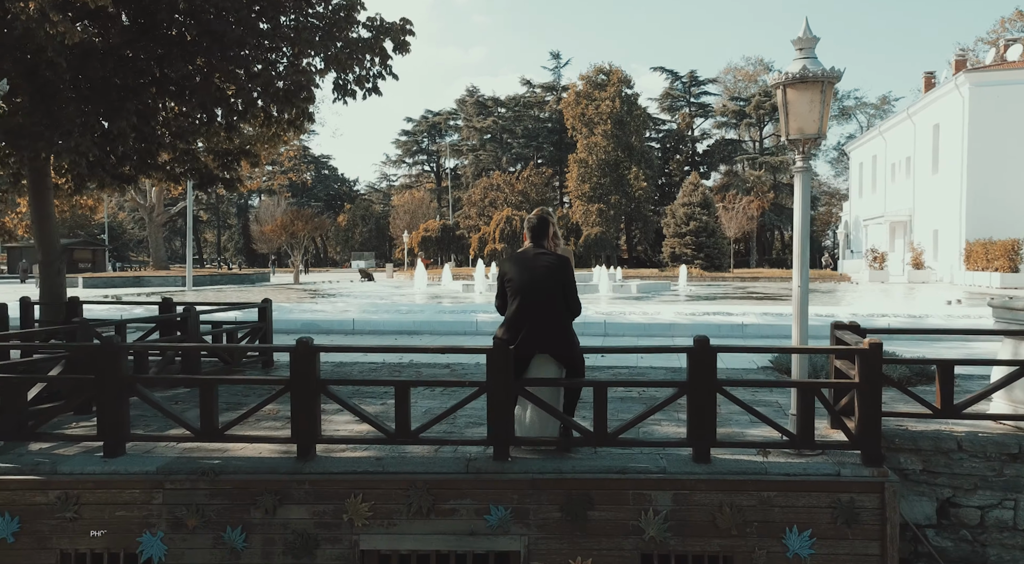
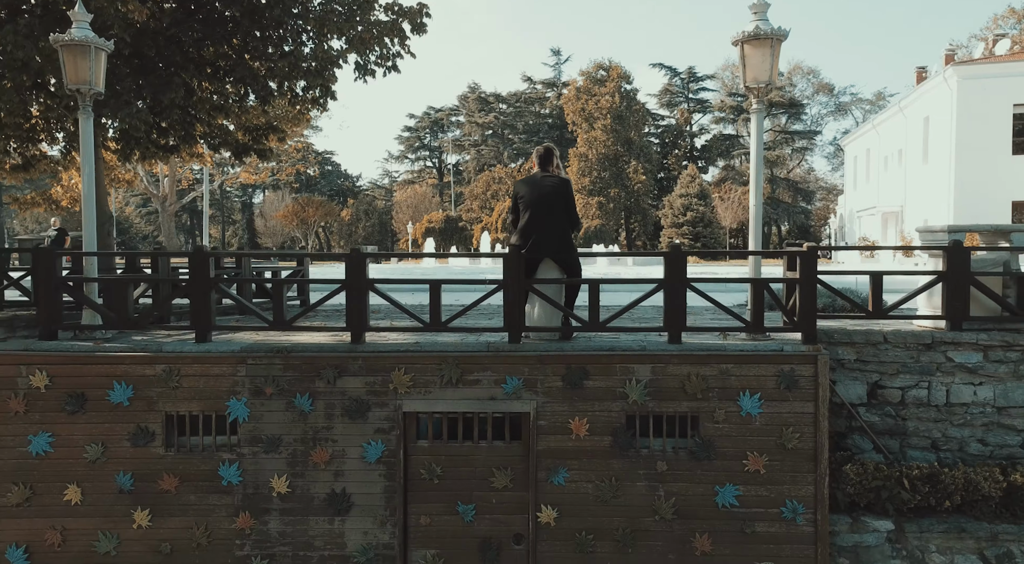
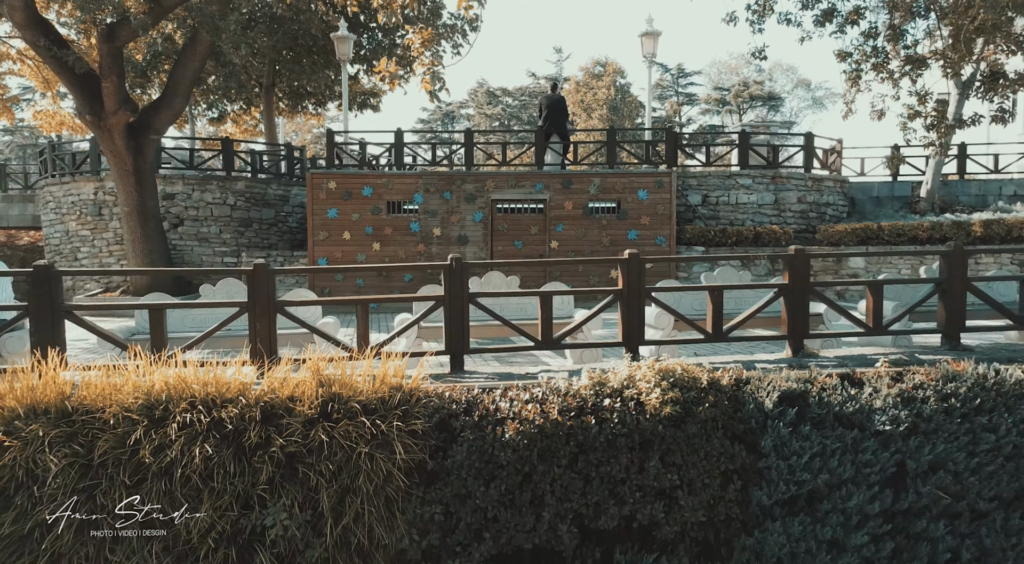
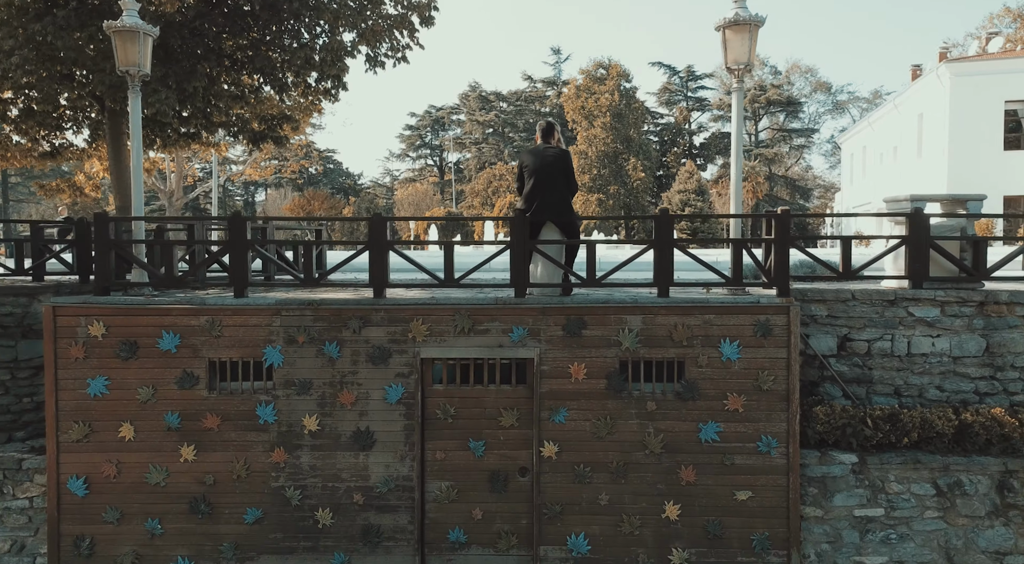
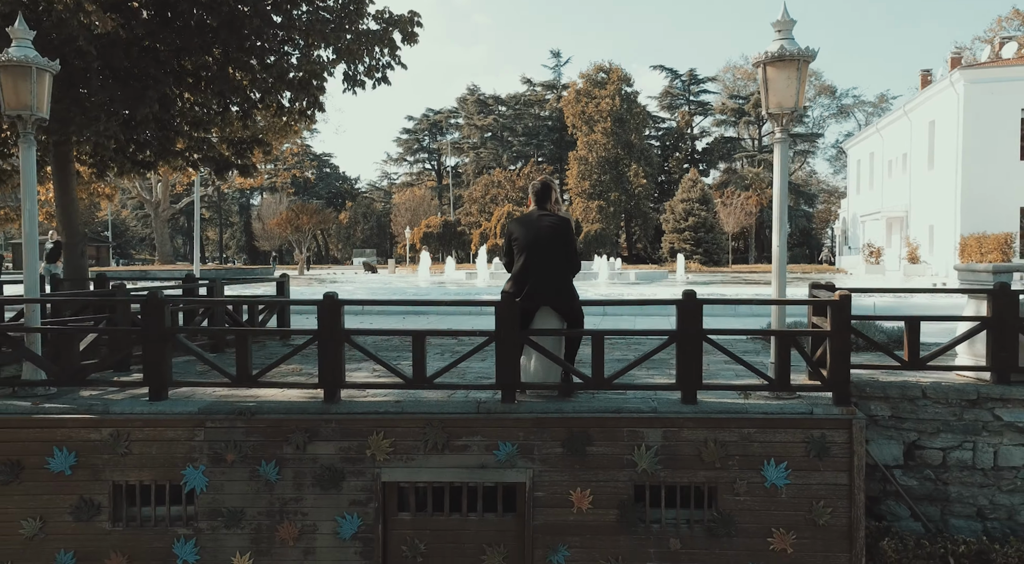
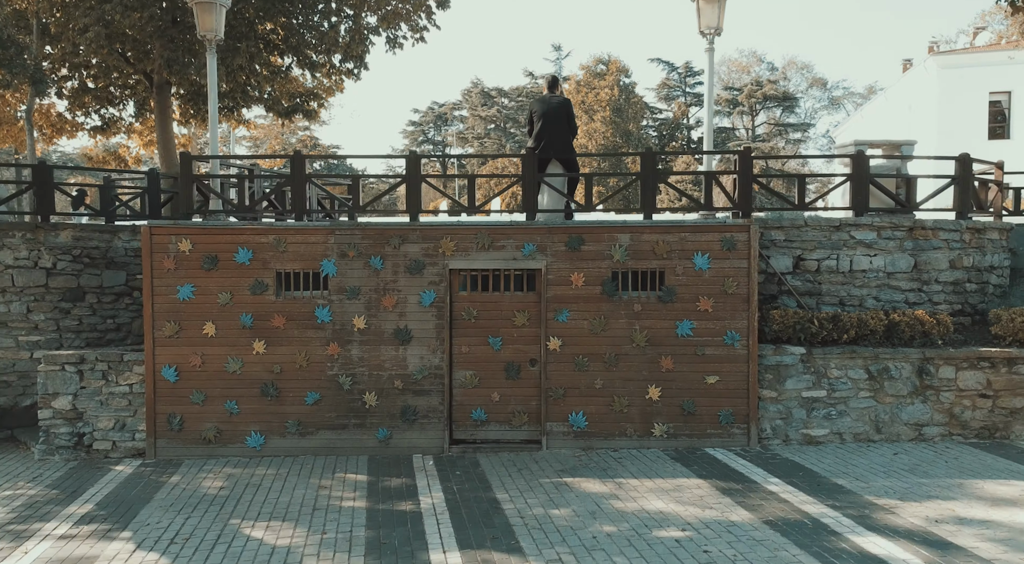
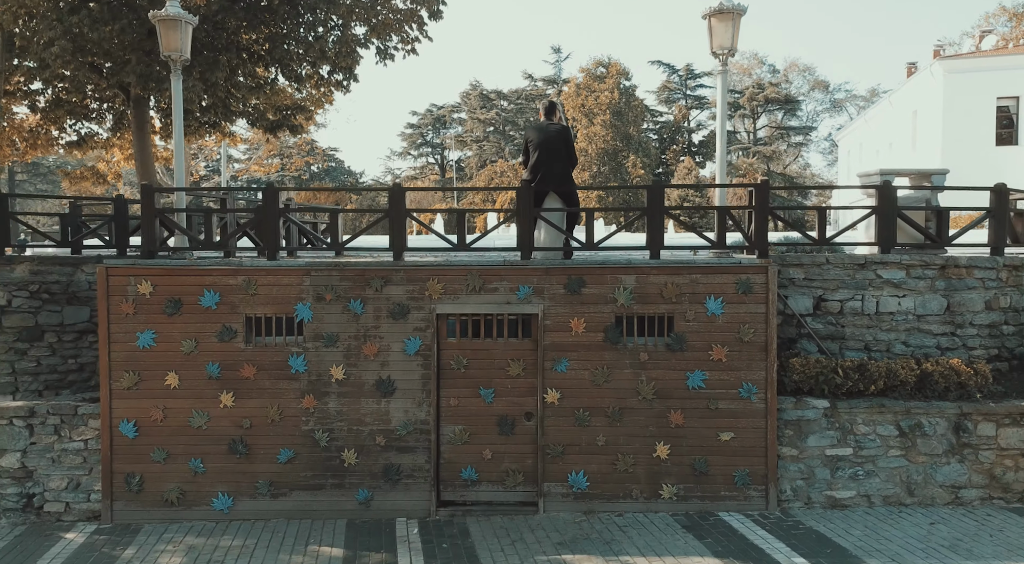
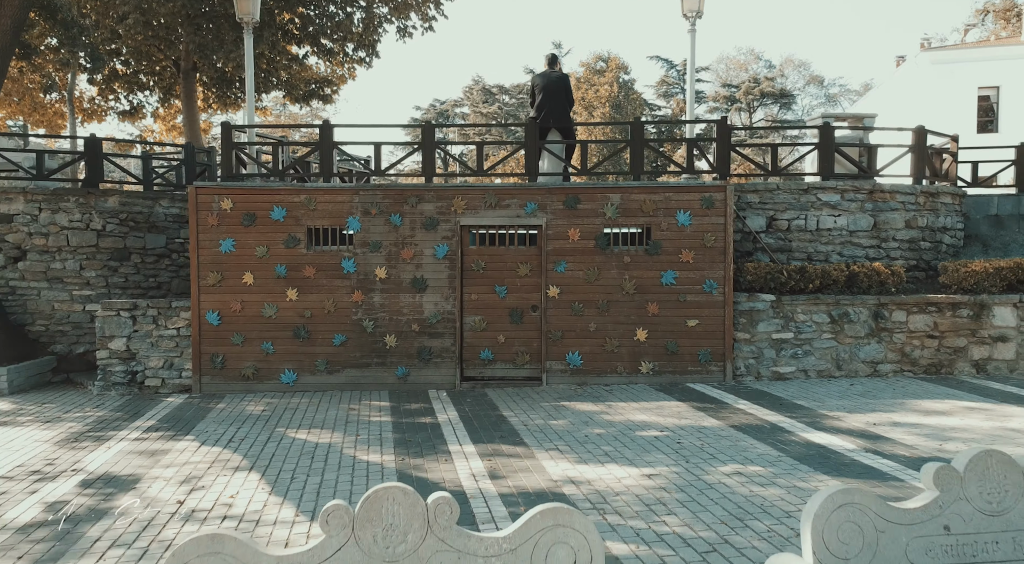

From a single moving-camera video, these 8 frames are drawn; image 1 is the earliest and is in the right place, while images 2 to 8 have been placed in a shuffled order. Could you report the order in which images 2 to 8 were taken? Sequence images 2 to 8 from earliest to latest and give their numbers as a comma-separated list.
5, 2, 4, 7, 6, 8, 3
